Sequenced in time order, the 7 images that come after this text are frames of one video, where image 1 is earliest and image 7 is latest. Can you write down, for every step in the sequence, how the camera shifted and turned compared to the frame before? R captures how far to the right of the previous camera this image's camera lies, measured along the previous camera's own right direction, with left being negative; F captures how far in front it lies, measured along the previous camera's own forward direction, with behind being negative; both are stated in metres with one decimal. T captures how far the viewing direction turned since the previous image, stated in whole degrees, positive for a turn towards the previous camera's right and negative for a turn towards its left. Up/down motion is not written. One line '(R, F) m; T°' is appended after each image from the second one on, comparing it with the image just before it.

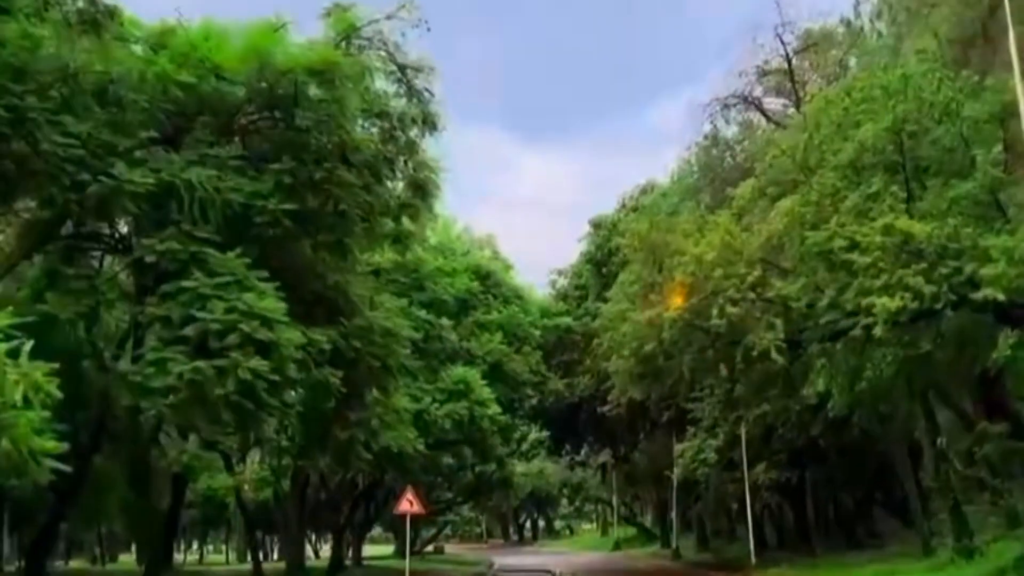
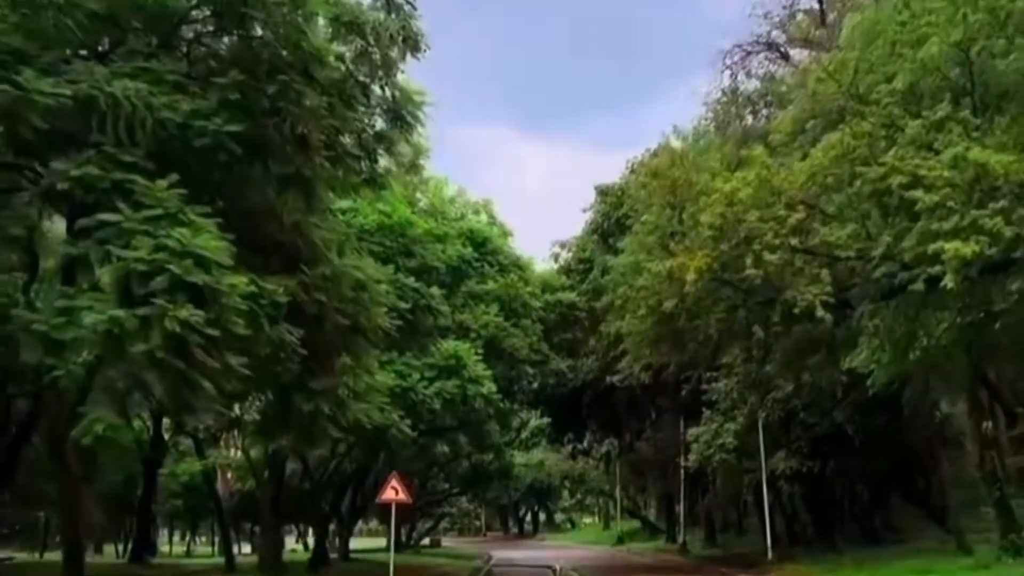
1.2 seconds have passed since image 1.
(+0.1, +3.2) m; 0°
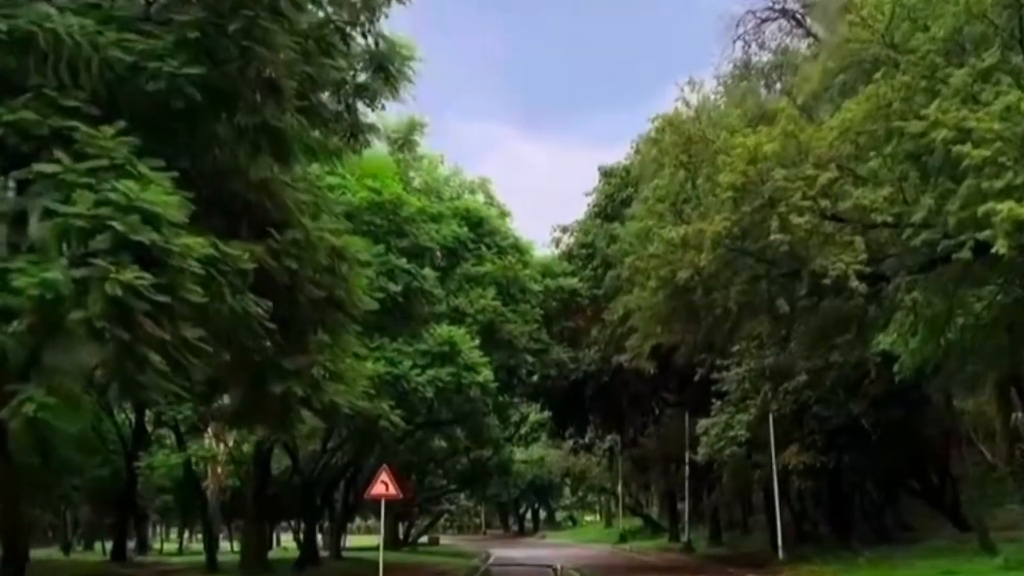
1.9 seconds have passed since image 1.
(+0.1, +1.8) m; 0°
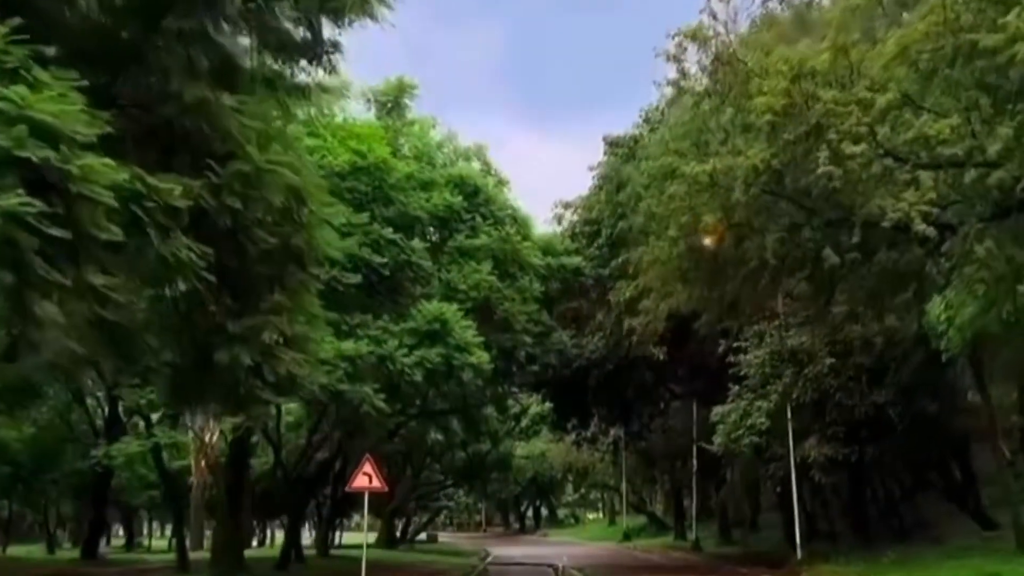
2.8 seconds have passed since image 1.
(+0.1, +2.5) m; 0°
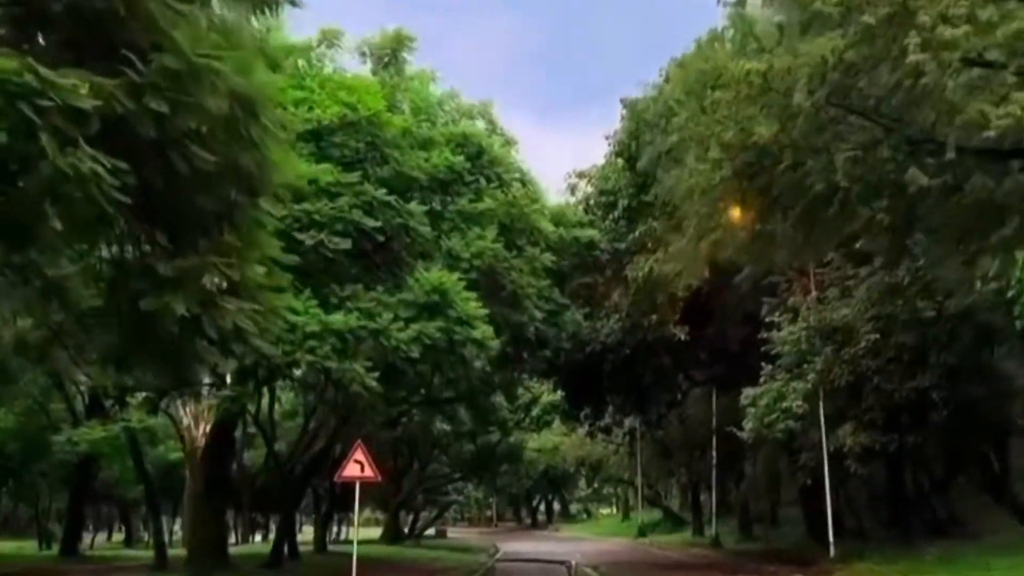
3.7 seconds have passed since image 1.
(+0.1, +2.5) m; -1°
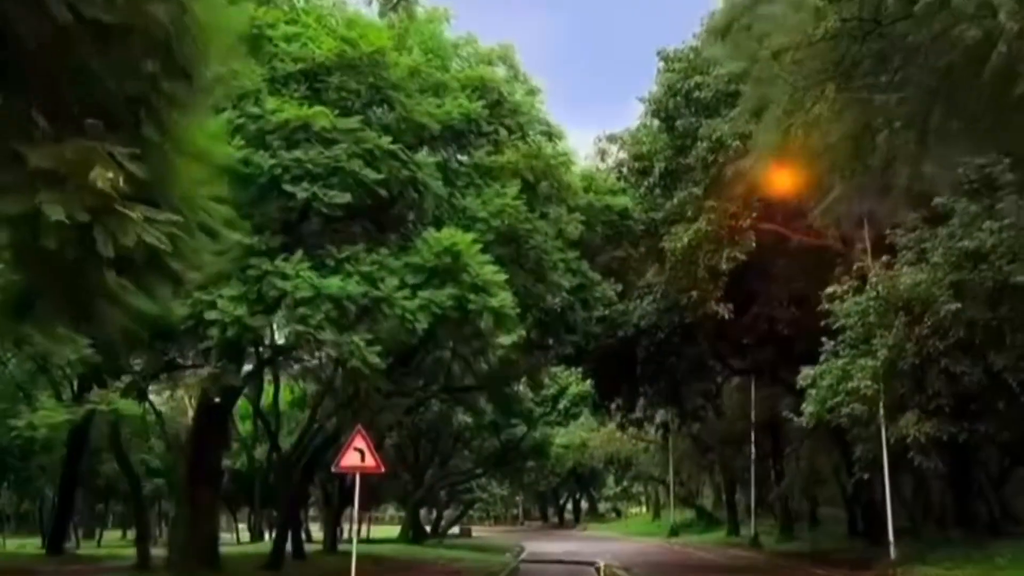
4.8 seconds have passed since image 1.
(+0.1, +2.9) m; -1°
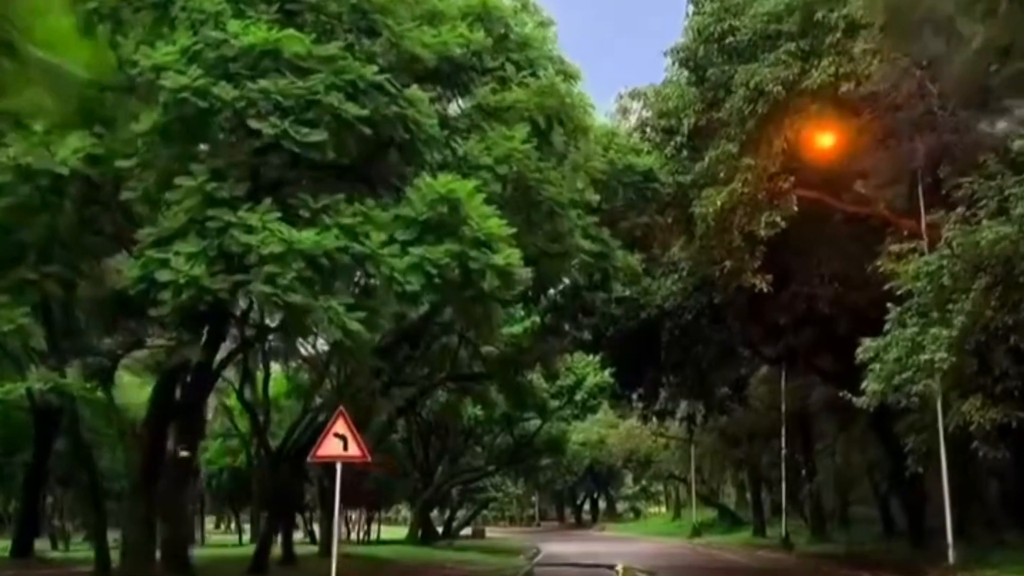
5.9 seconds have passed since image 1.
(+0.1, +3.0) m; -1°
